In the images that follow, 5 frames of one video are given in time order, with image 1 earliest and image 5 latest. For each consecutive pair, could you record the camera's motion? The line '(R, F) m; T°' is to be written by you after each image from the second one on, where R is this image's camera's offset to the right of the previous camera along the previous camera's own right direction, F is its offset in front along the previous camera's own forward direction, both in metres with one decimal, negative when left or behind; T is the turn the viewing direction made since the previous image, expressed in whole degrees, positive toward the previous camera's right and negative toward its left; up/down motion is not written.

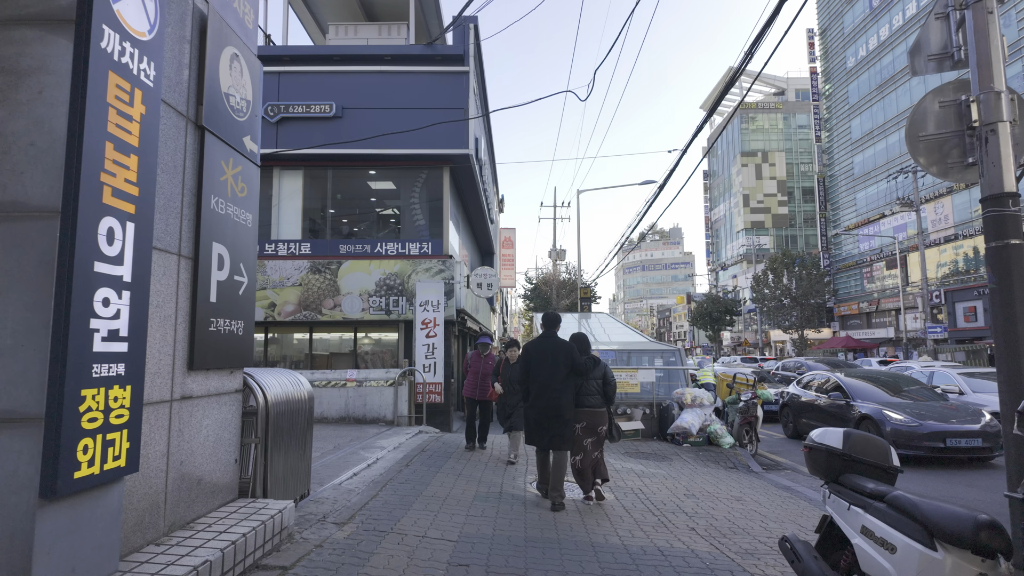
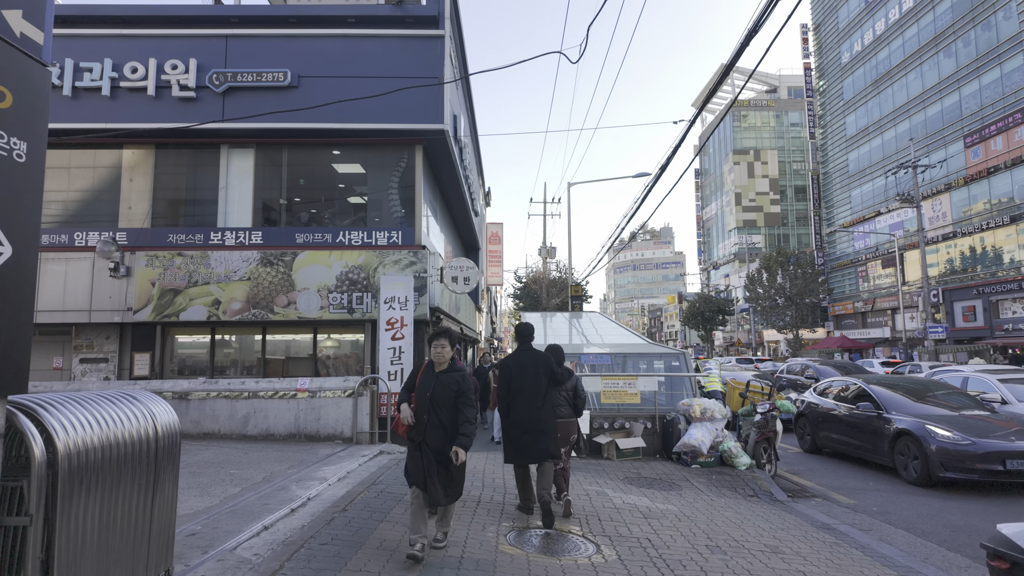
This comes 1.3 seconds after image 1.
(+0.2, +1.7) m; +1°
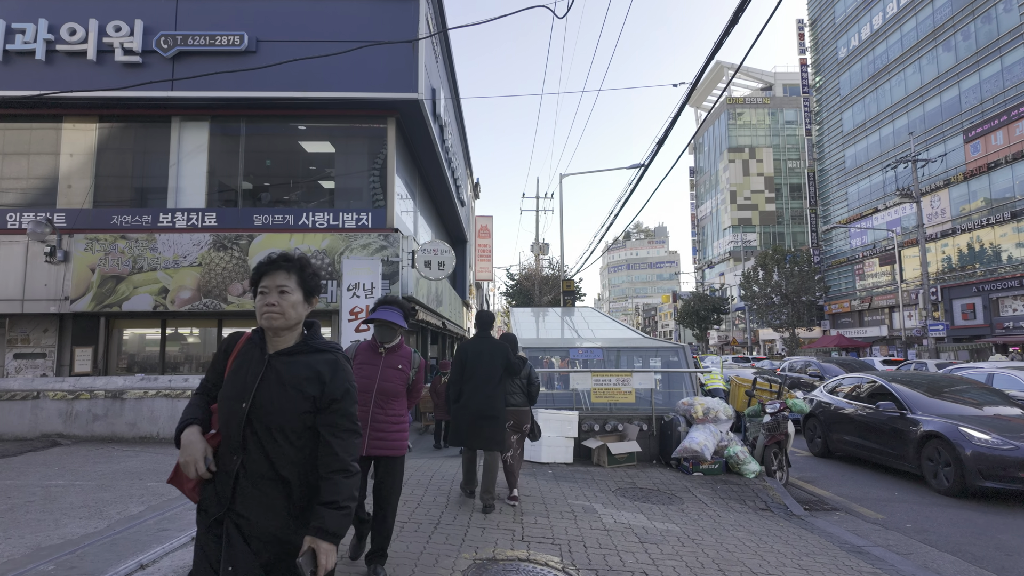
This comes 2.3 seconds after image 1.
(+0.2, +1.1) m; +1°
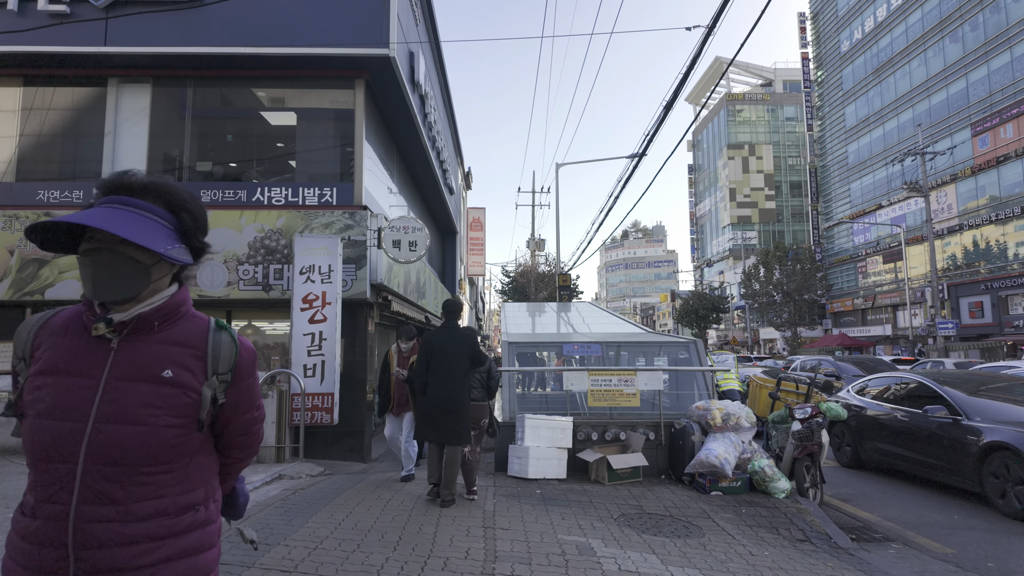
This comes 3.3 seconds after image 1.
(+0.2, +1.4) m; 0°
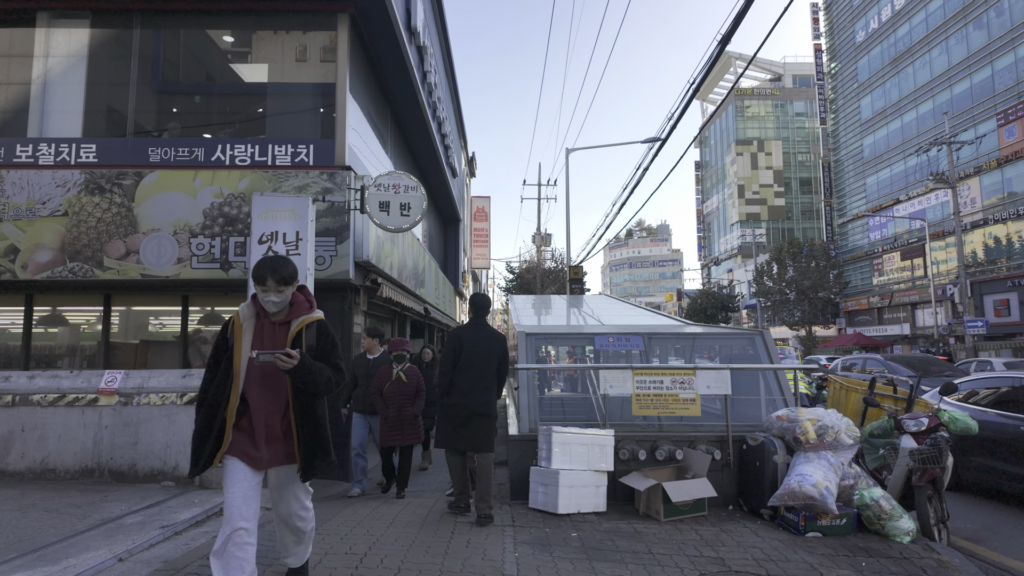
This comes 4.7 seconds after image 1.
(-0.2, +1.8) m; 0°
